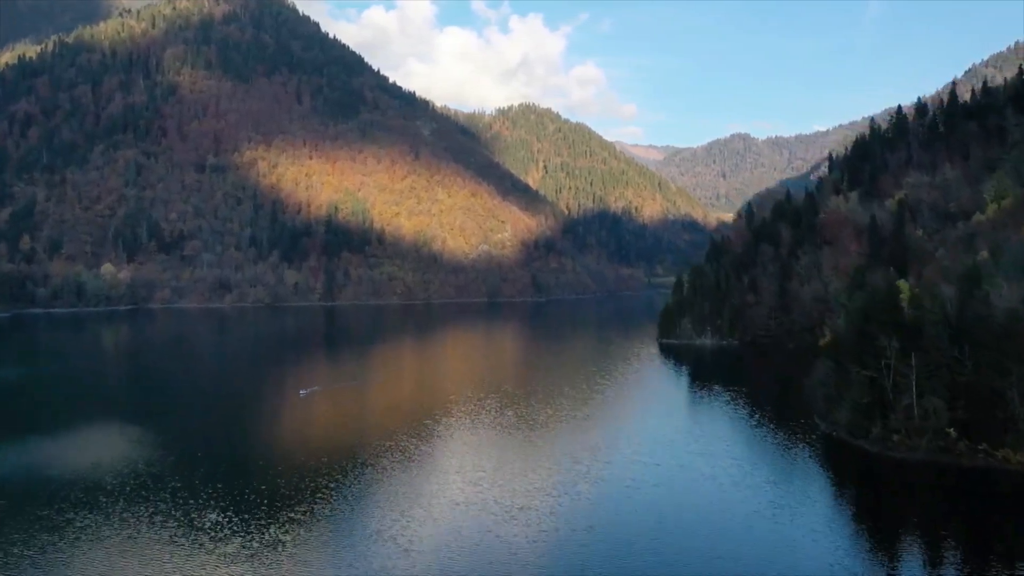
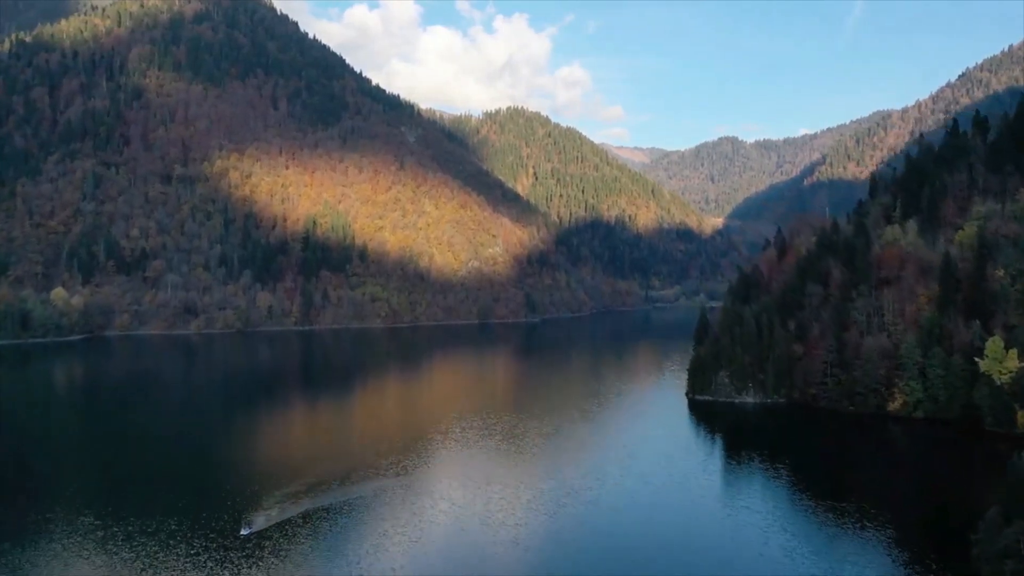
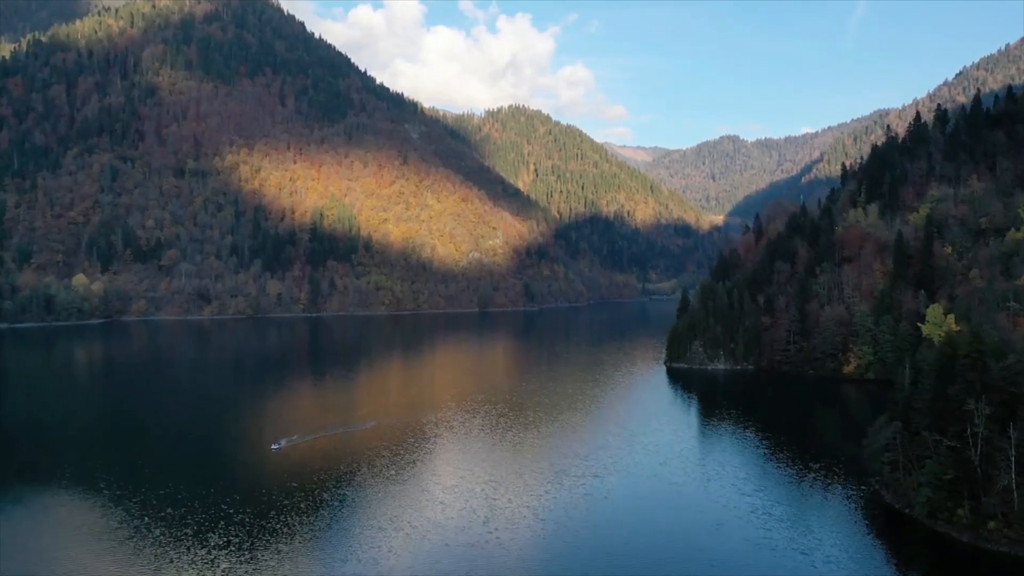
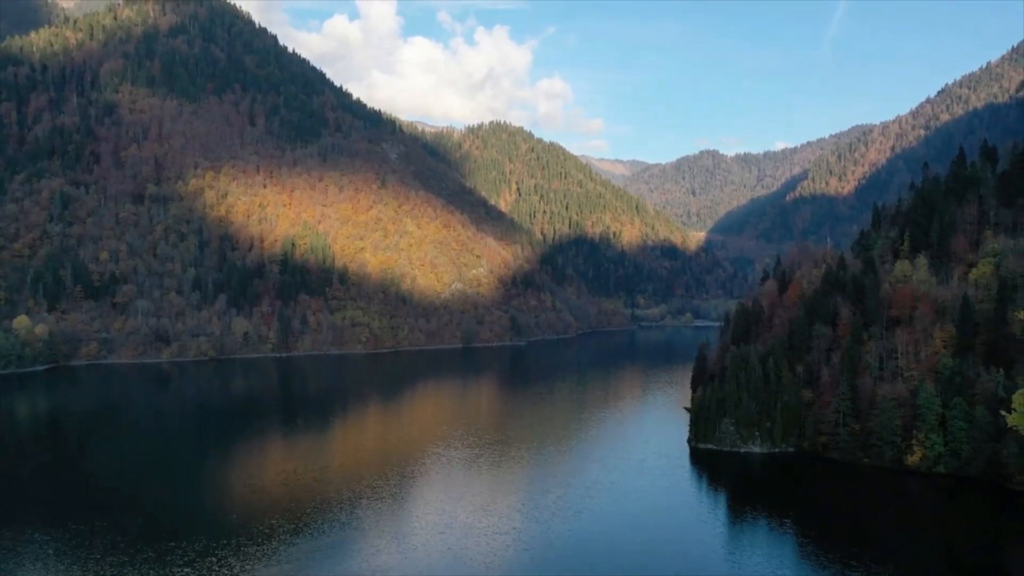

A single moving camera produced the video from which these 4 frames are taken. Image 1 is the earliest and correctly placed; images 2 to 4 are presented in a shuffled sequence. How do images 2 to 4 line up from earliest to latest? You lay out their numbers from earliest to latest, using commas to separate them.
3, 2, 4
